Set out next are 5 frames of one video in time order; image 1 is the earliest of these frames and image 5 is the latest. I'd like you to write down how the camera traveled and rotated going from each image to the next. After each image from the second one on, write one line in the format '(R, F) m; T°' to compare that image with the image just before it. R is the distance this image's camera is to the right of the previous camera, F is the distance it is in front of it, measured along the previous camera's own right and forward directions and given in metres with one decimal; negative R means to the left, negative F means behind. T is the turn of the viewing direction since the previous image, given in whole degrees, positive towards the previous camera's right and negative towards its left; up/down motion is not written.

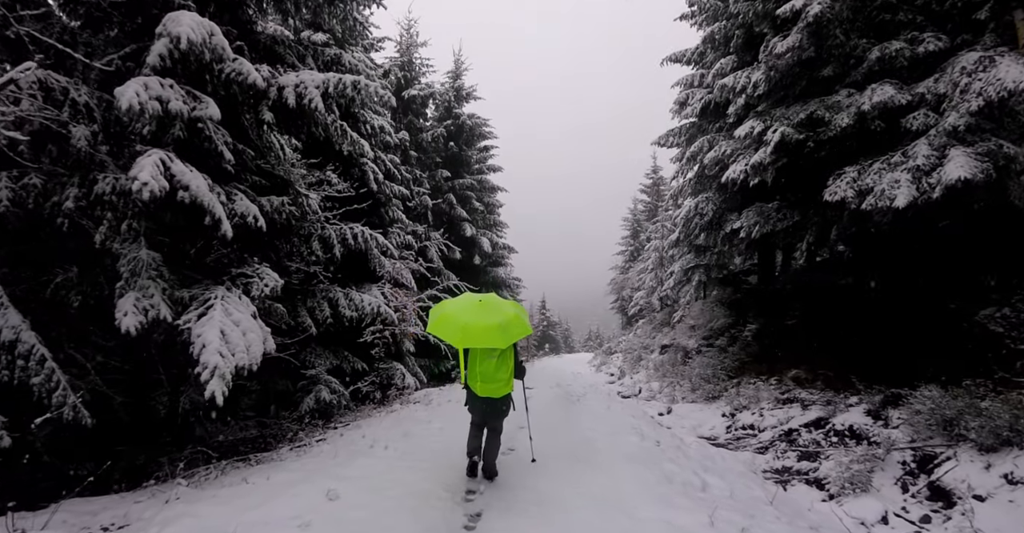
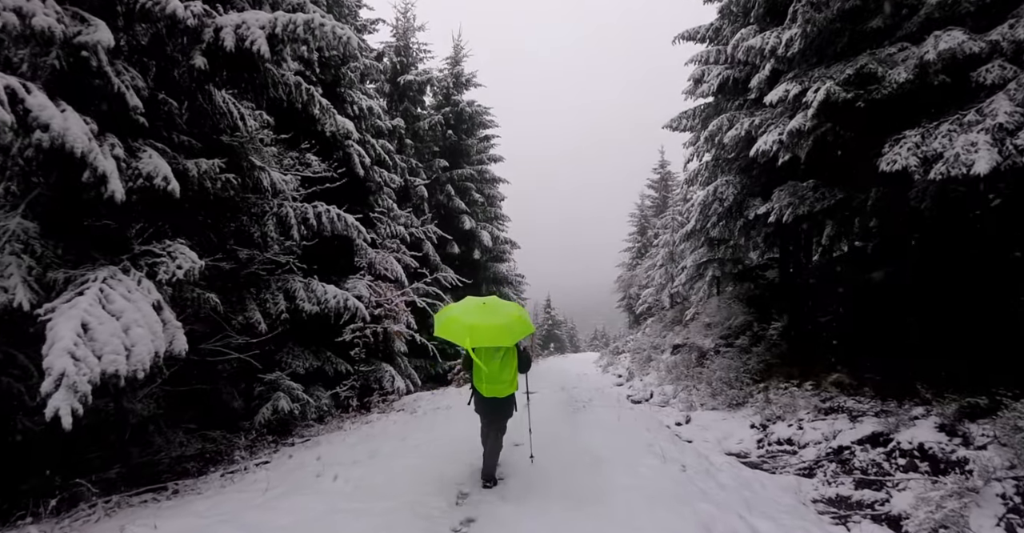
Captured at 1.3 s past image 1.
(+0.2, +1.5) m; -1°
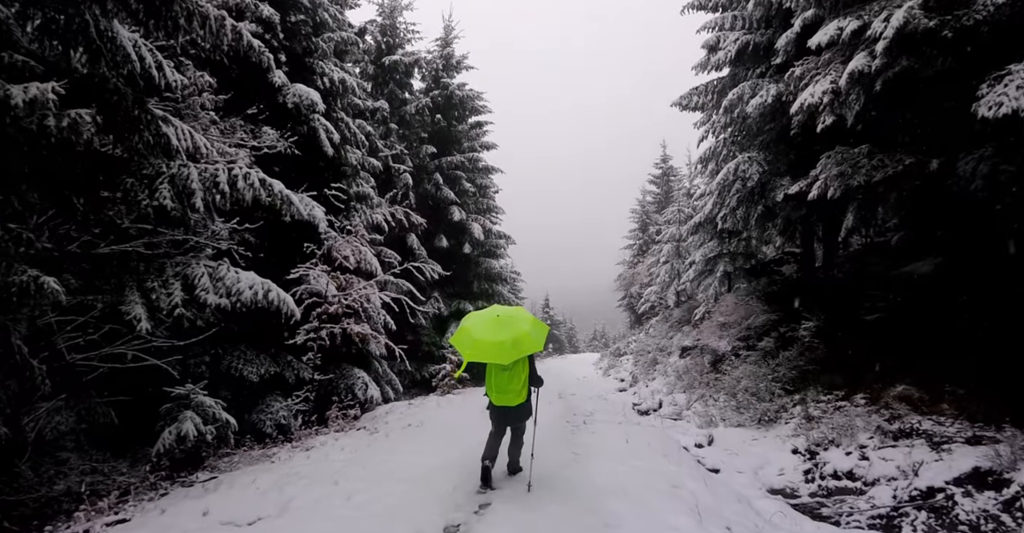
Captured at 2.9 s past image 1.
(+0.2, +1.9) m; 0°
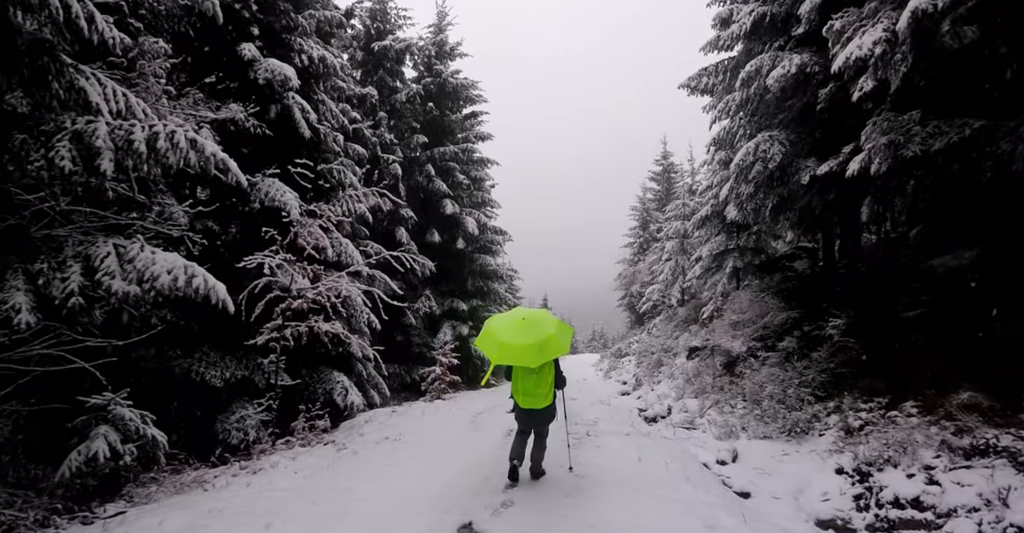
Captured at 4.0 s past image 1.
(+0.1, +1.2) m; 0°
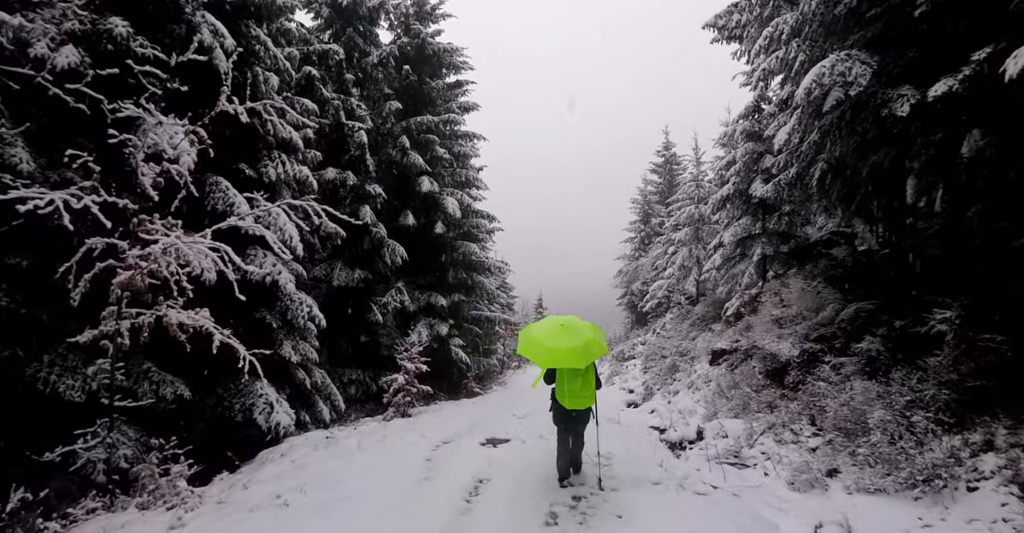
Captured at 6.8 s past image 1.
(+0.2, +2.9) m; 0°
